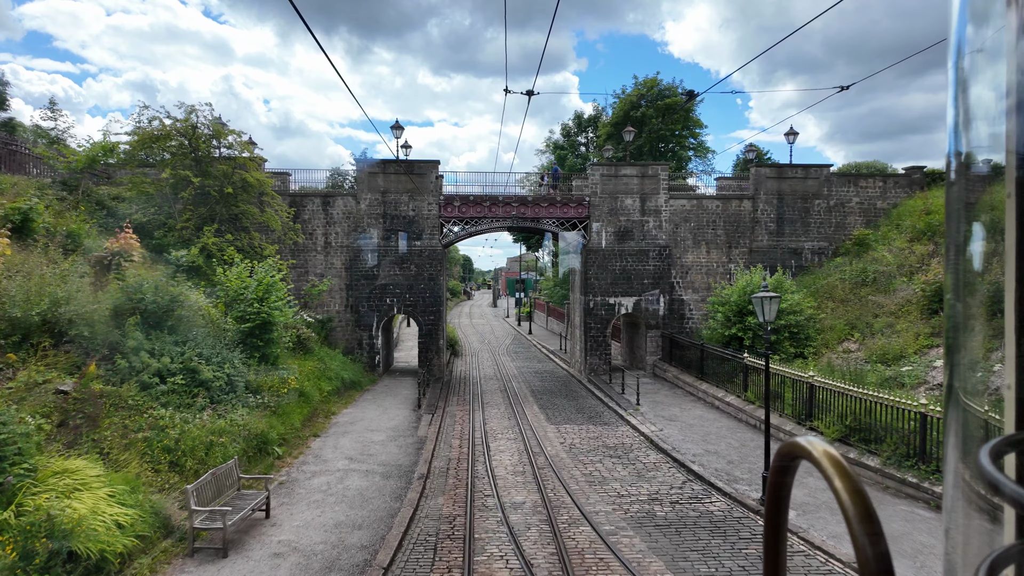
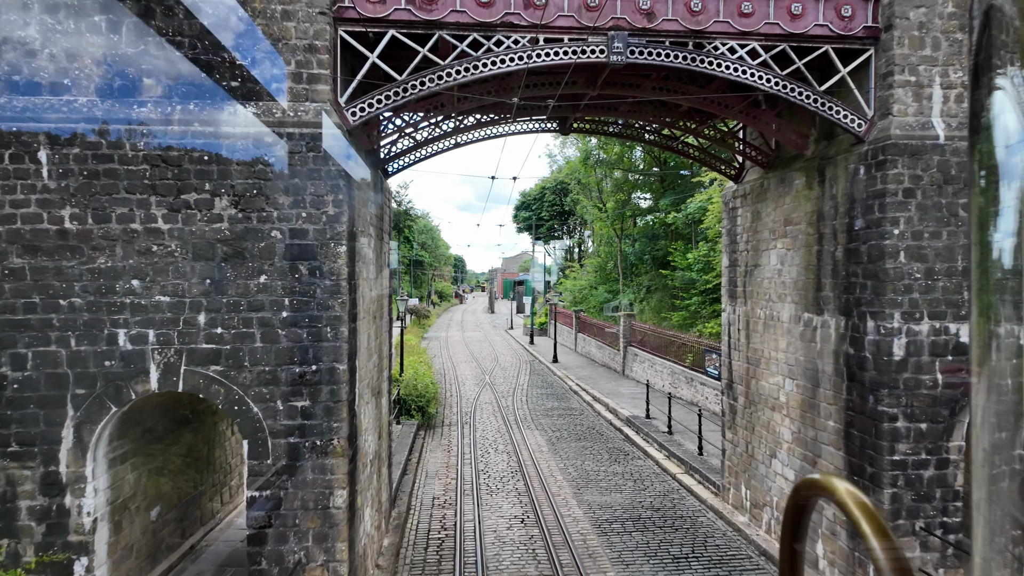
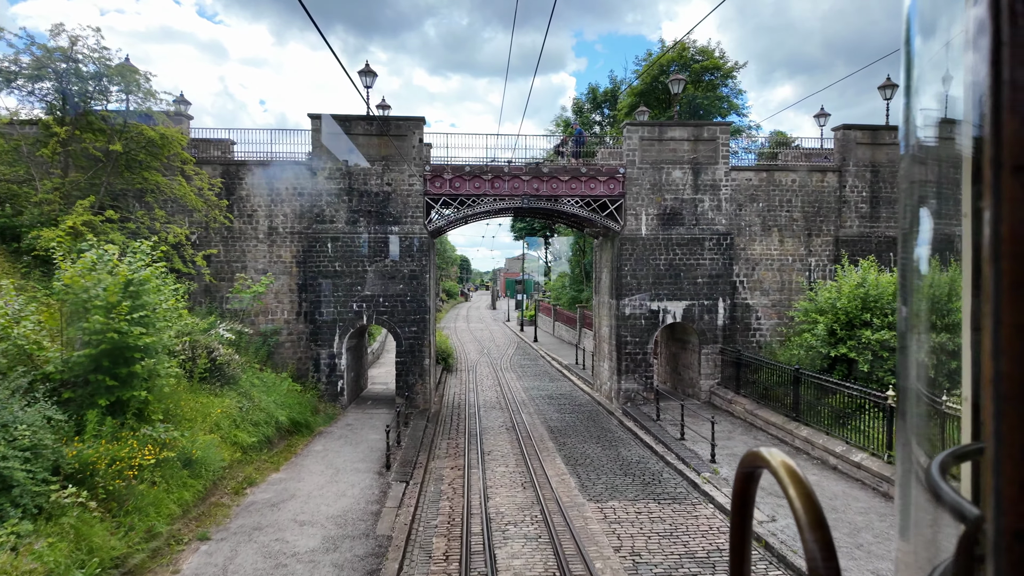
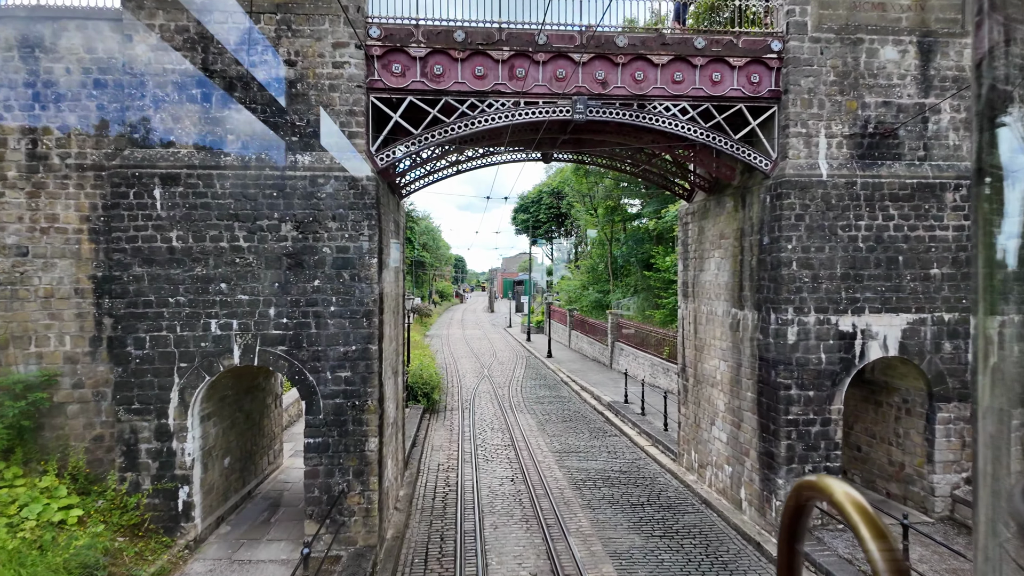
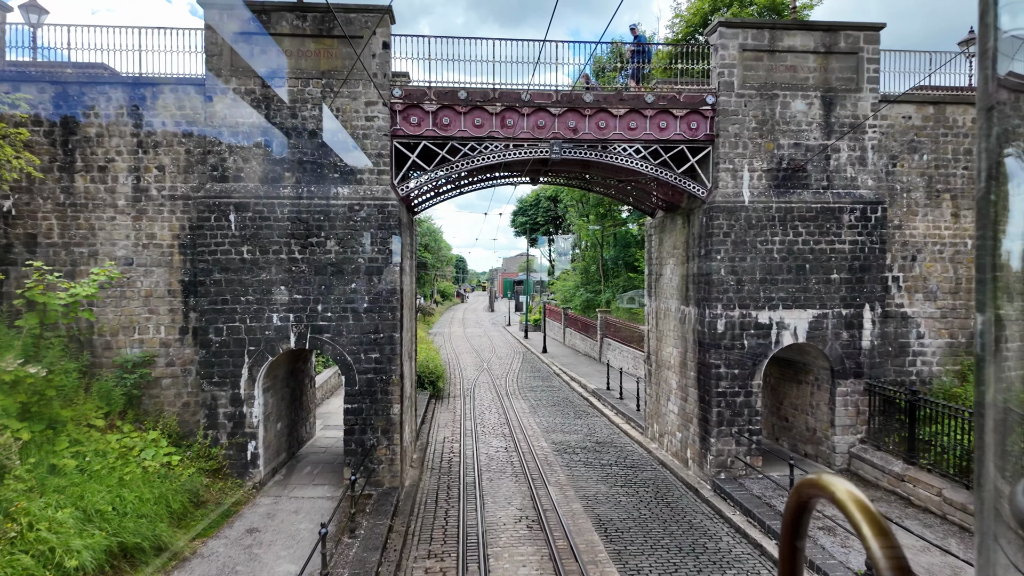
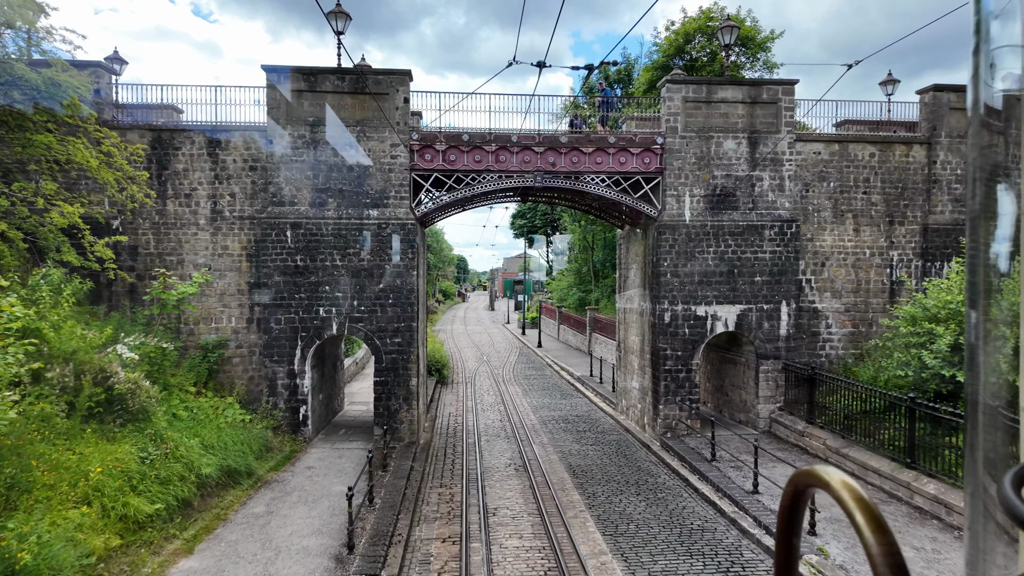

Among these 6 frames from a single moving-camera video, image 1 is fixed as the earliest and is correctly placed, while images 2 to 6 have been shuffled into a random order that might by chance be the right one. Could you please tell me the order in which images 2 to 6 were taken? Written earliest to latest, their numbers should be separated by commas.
3, 6, 5, 4, 2
